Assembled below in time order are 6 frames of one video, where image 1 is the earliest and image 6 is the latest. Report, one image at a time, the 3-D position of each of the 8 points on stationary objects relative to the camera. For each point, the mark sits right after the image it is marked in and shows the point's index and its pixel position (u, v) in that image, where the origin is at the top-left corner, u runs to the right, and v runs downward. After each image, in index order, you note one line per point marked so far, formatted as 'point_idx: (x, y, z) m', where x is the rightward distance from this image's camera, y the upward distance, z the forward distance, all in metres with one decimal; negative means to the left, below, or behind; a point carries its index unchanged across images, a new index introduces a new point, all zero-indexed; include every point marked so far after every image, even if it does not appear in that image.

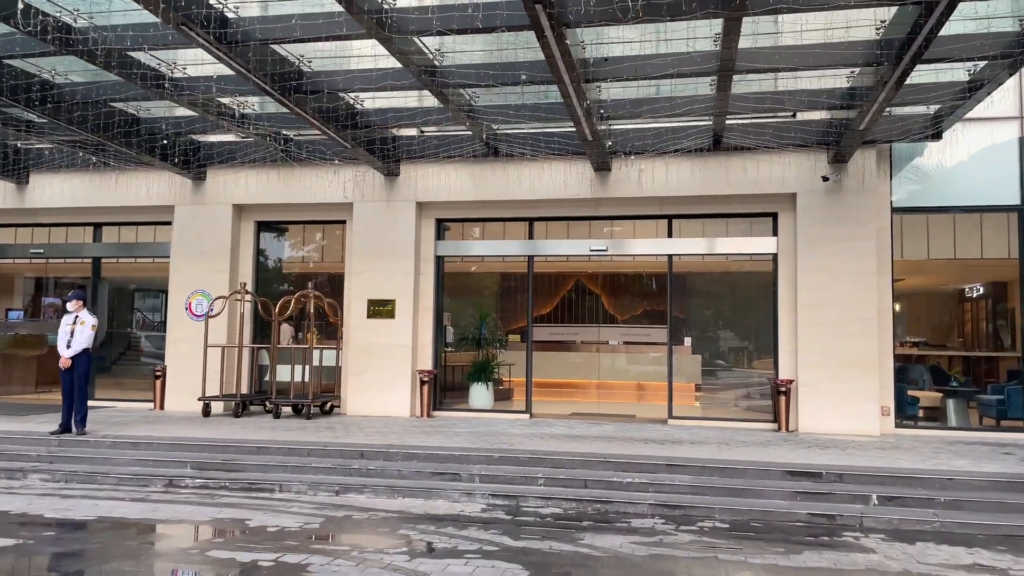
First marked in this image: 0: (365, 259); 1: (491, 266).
0: (-2.4, +0.5, +12.9) m
1: (-0.4, +0.3, +13.2) m
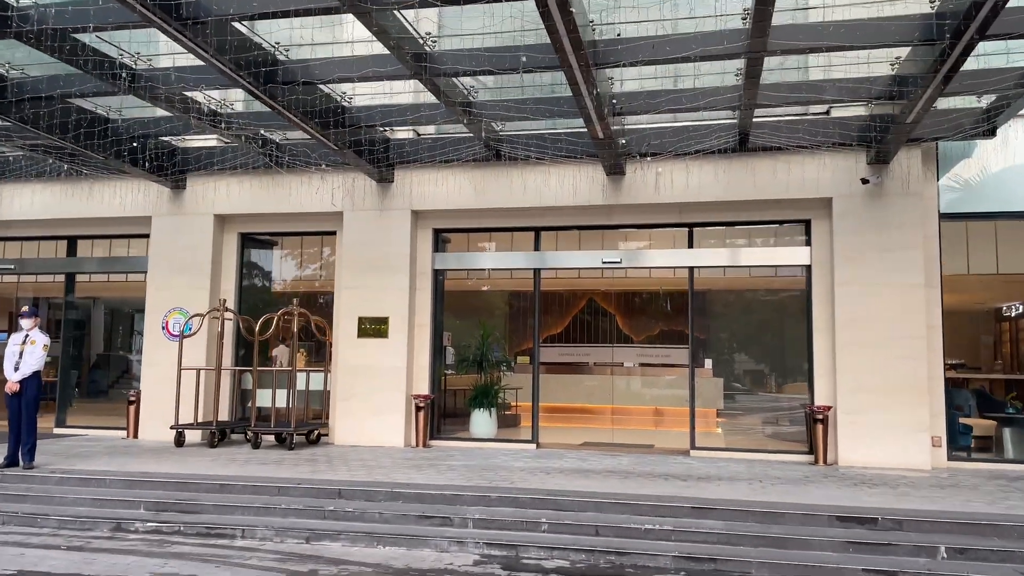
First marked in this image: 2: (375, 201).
0: (-2.3, +0.2, +11.8) m
1: (-0.3, +0.1, +12.0) m
2: (-2.0, +1.3, +11.9) m
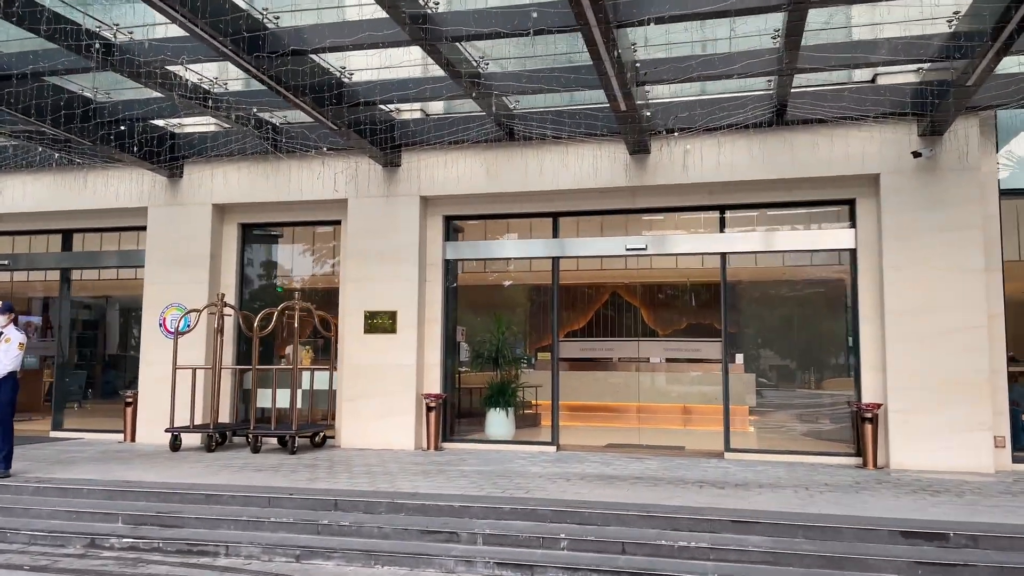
0: (-2.1, +0.3, +11.0) m
1: (0.0, +0.2, +11.2) m
2: (-1.8, +1.4, +11.1) m
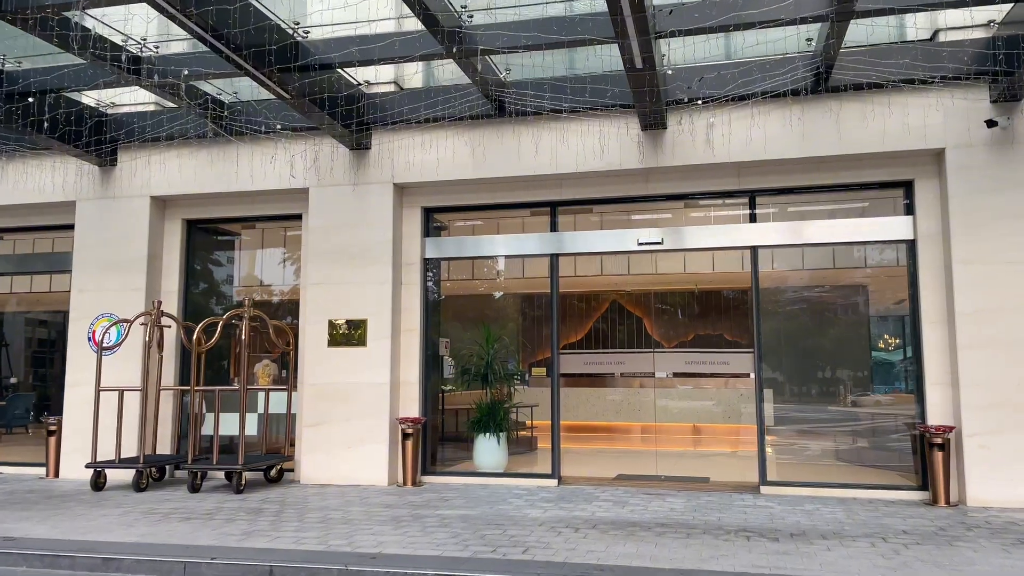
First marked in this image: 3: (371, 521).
0: (-2.2, +0.3, +9.3) m
1: (-0.2, +0.2, +9.5) m
2: (-1.9, +1.3, +9.4) m
3: (-1.2, -2.0, +6.8) m
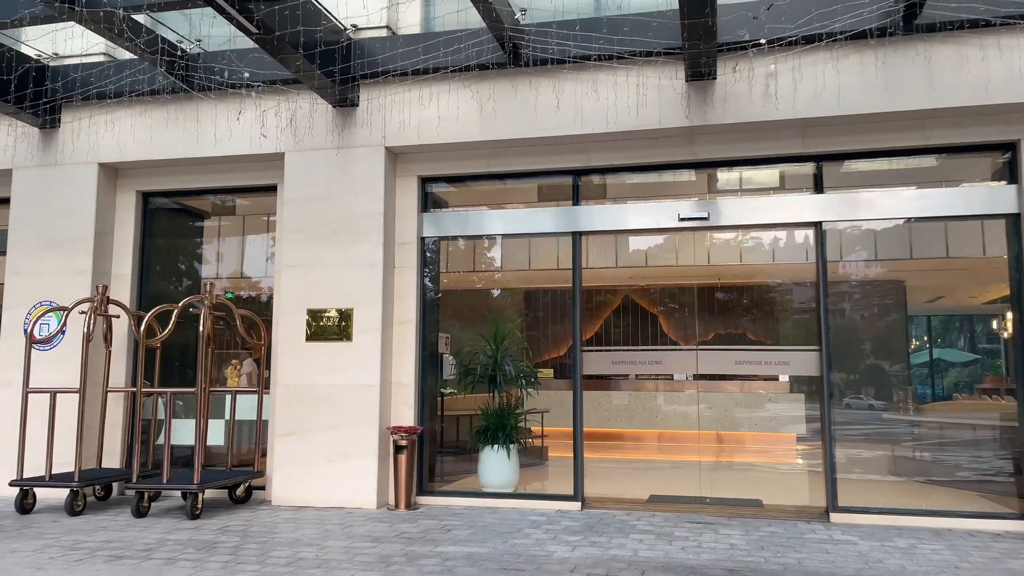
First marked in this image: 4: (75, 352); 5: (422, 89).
0: (-2.0, +0.4, +7.8) m
1: (0.0, +0.3, +8.0) m
2: (-1.8, +1.5, +7.9) m
3: (-1.1, -1.8, +5.3) m
4: (-4.4, -0.6, +8.1) m
5: (-0.9, +1.9, +7.7) m
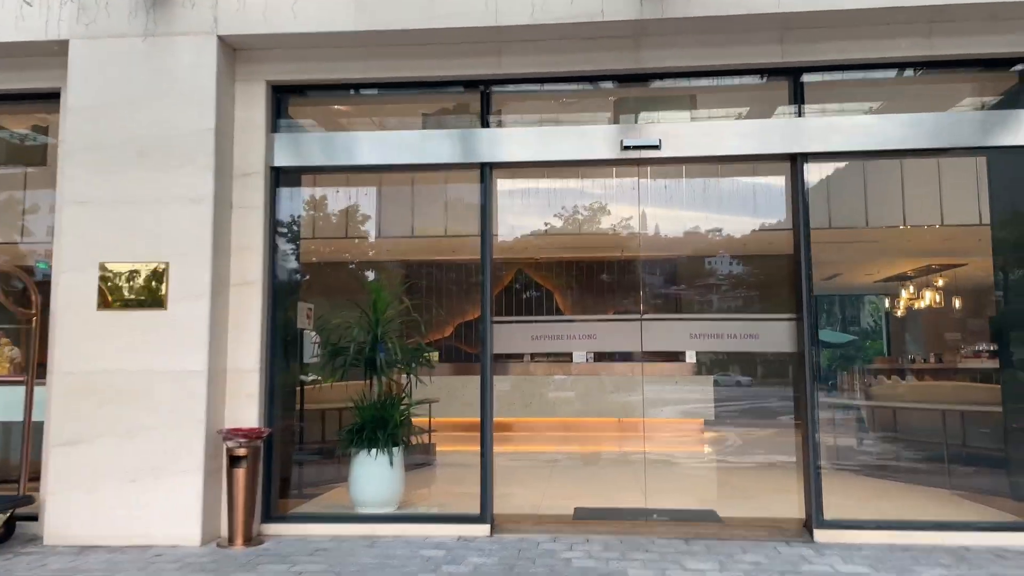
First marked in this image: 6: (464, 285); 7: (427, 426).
0: (-2.8, +0.8, +5.5) m
1: (-0.9, +0.7, +6.0) m
2: (-2.6, +1.9, +5.6) m
3: (-1.5, -1.5, +3.2) m
4: (-5.2, -0.3, +5.4) m
5: (-1.7, +2.3, +5.6) m
6: (-0.4, +0.1, +5.9) m
7: (-0.6, -1.1, +5.9) m
